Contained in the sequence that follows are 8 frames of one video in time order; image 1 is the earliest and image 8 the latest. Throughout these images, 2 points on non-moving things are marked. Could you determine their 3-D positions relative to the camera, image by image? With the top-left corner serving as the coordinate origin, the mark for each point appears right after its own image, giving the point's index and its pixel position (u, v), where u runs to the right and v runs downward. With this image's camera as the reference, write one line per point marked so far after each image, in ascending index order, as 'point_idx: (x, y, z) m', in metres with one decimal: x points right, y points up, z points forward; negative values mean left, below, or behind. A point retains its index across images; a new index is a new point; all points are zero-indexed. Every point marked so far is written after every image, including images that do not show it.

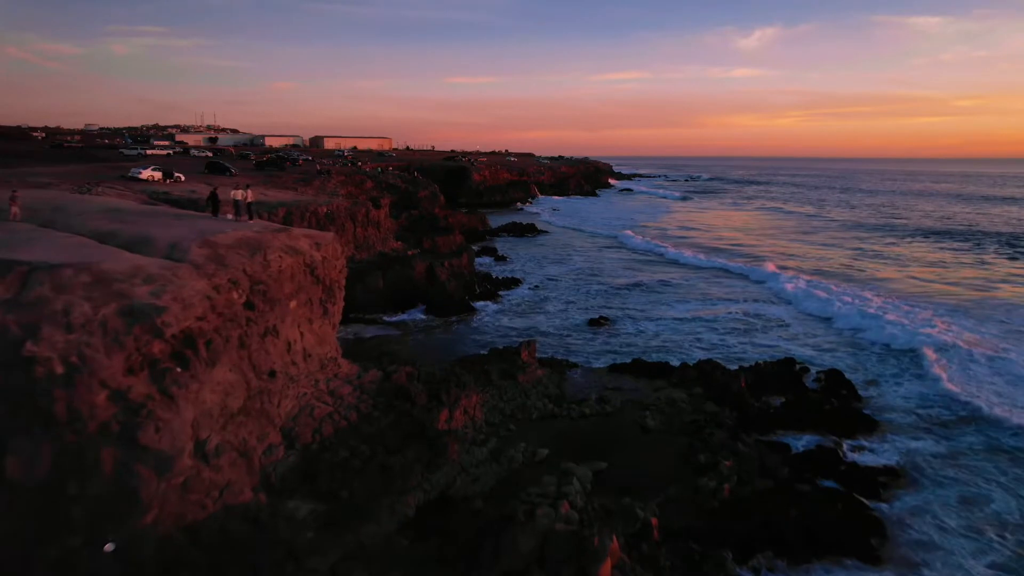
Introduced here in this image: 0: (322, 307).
0: (-1.9, -0.2, +11.5) m
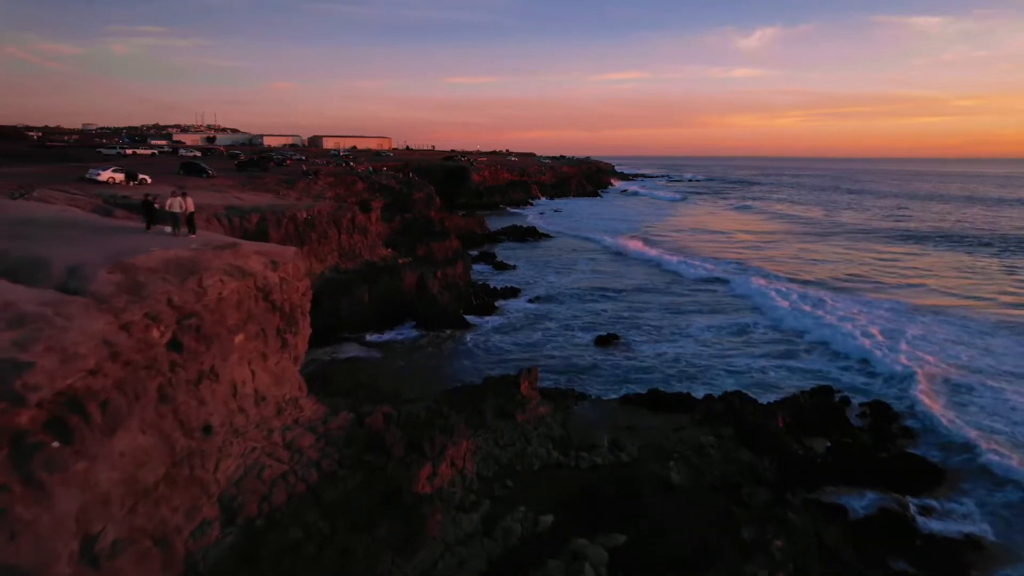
0: (-1.9, -0.4, +9.5) m
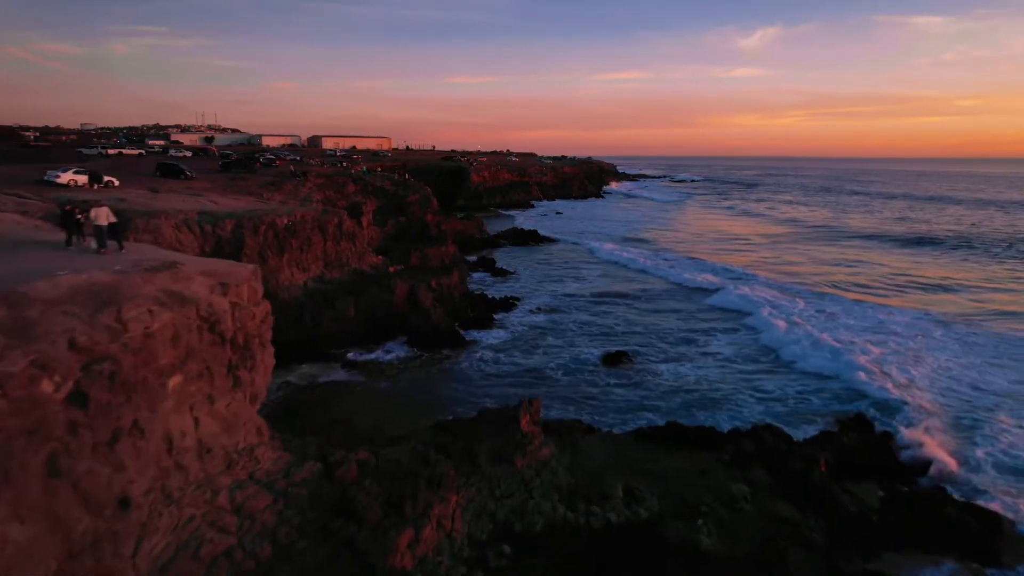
0: (-1.9, -0.6, +7.9) m
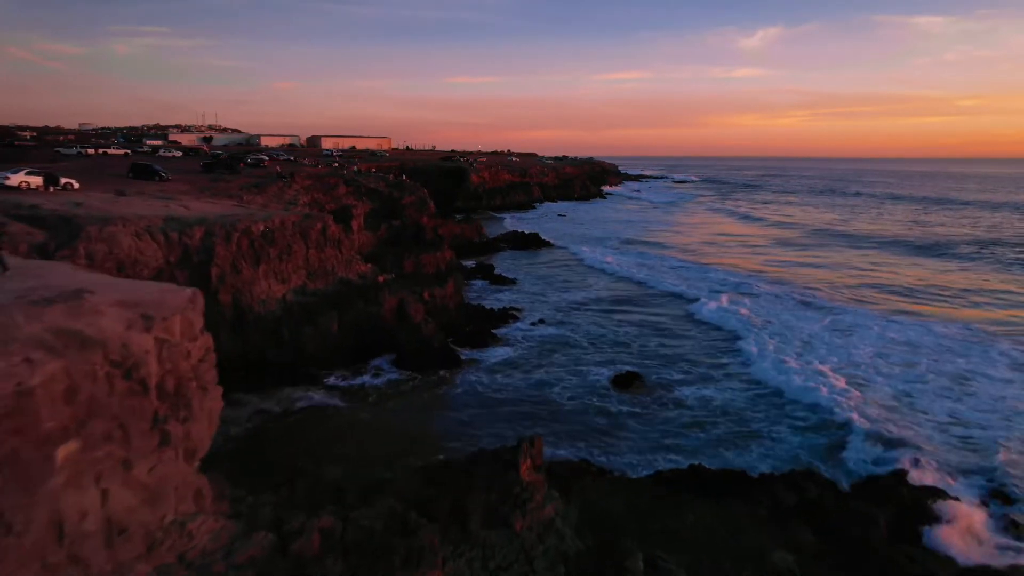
0: (-1.9, -0.8, +6.3) m
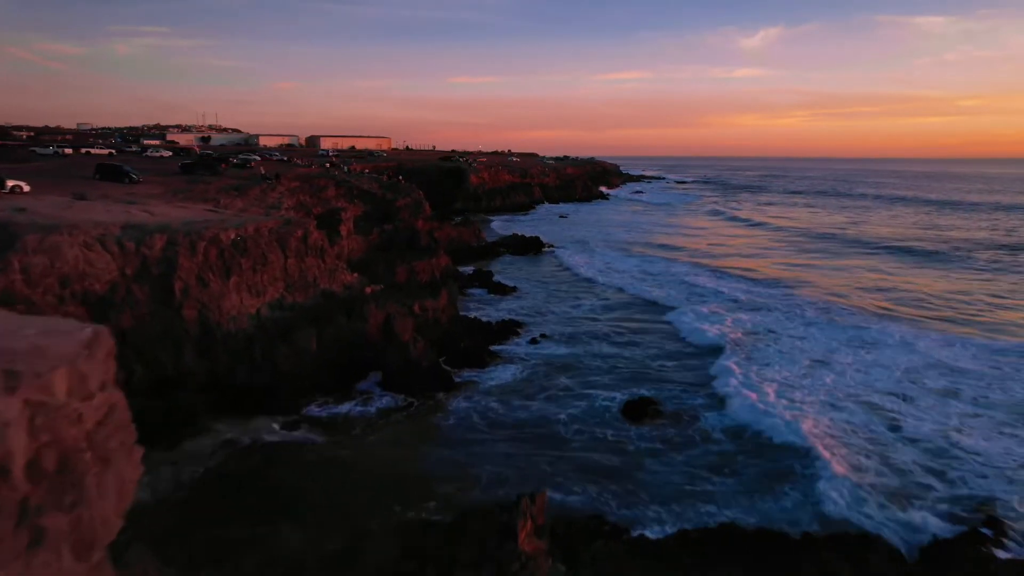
0: (-2.0, -1.0, +4.7) m
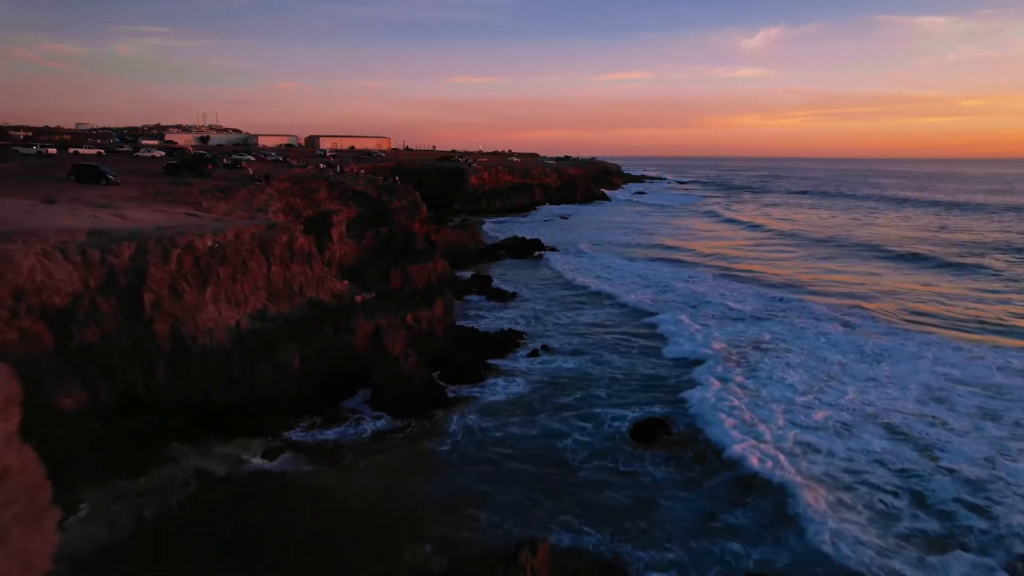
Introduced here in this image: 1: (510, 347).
0: (-2.0, -1.1, +3.6) m
1: (0.0, -0.9, +17.0) m
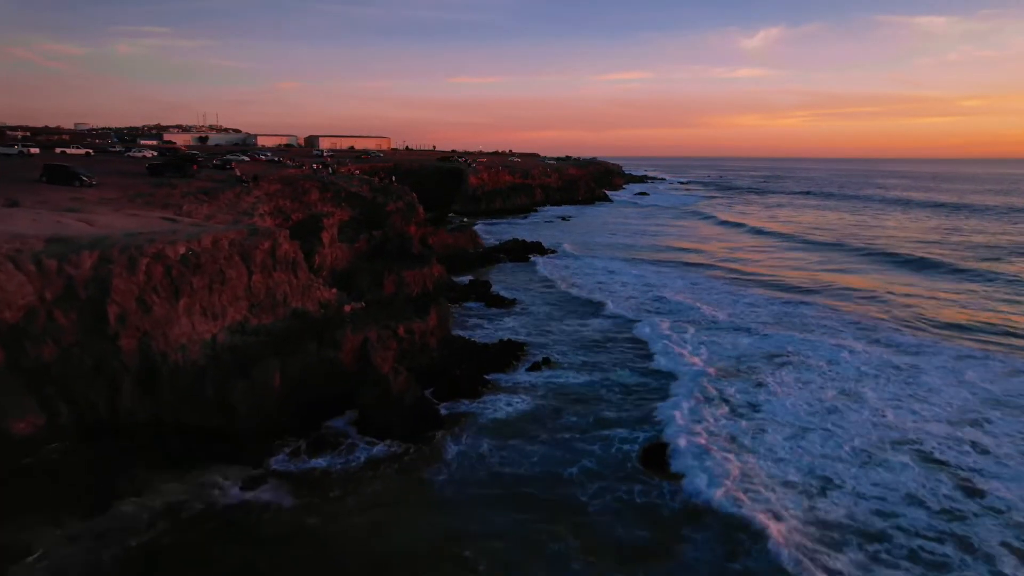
0: (-2.0, -1.2, +2.5) m
1: (0.0, -1.0, +15.9) m
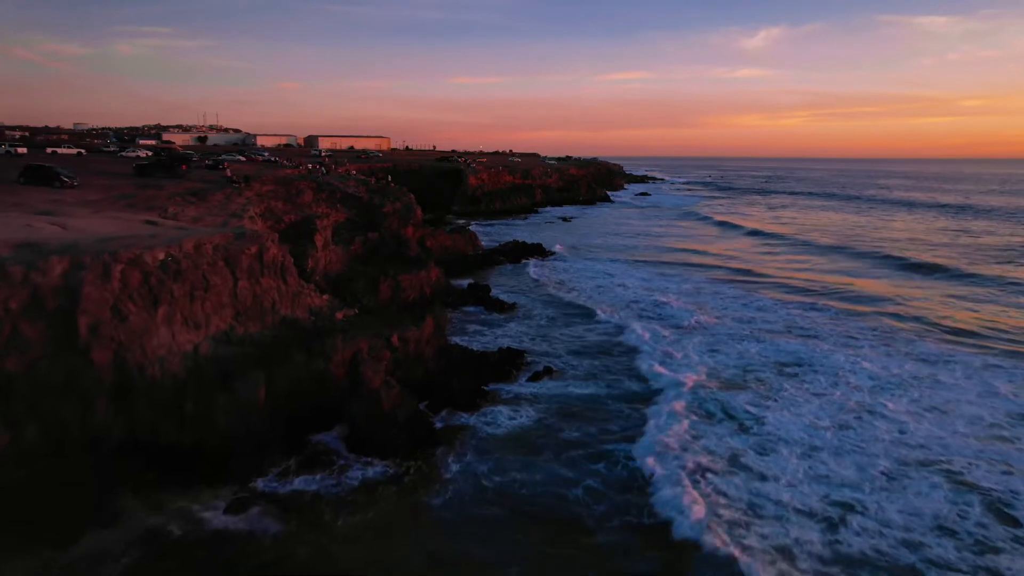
0: (-2.0, -1.3, +1.8) m
1: (0.0, -1.1, +15.2) m
